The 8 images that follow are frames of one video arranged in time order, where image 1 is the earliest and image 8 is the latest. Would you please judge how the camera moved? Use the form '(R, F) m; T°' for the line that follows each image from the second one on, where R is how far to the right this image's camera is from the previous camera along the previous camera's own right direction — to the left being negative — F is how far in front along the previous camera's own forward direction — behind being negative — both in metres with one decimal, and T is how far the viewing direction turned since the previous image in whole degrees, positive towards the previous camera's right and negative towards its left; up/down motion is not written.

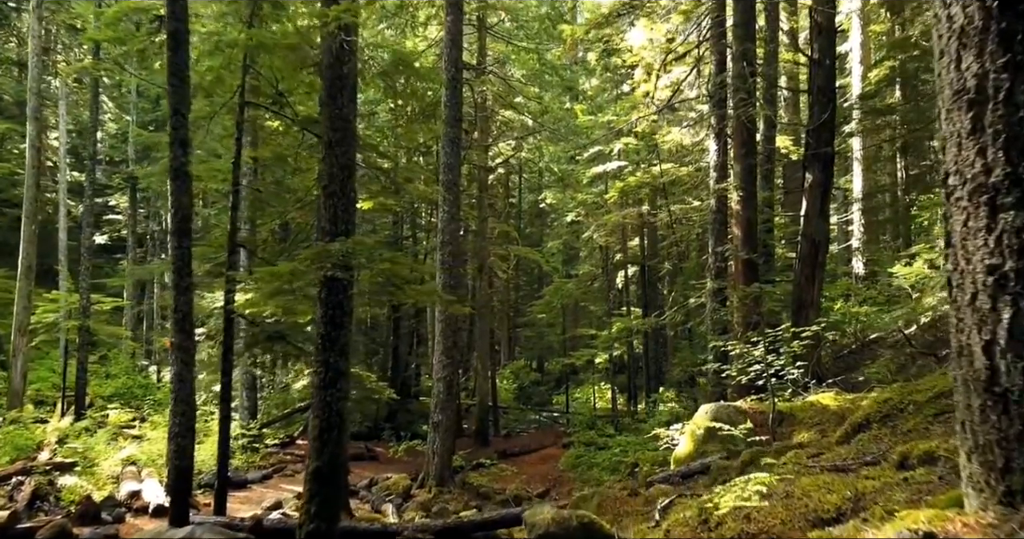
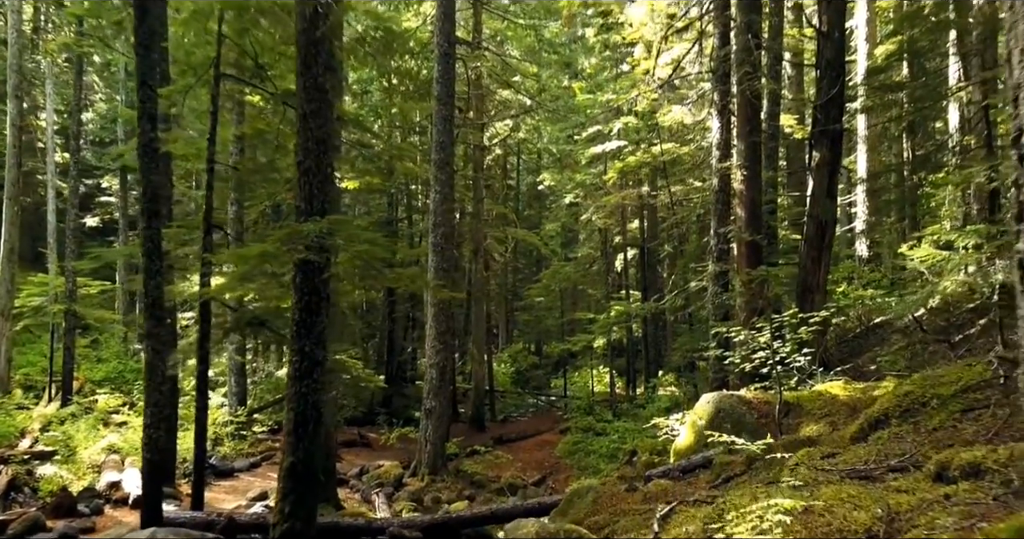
(+0.1, +0.5) m; 0°
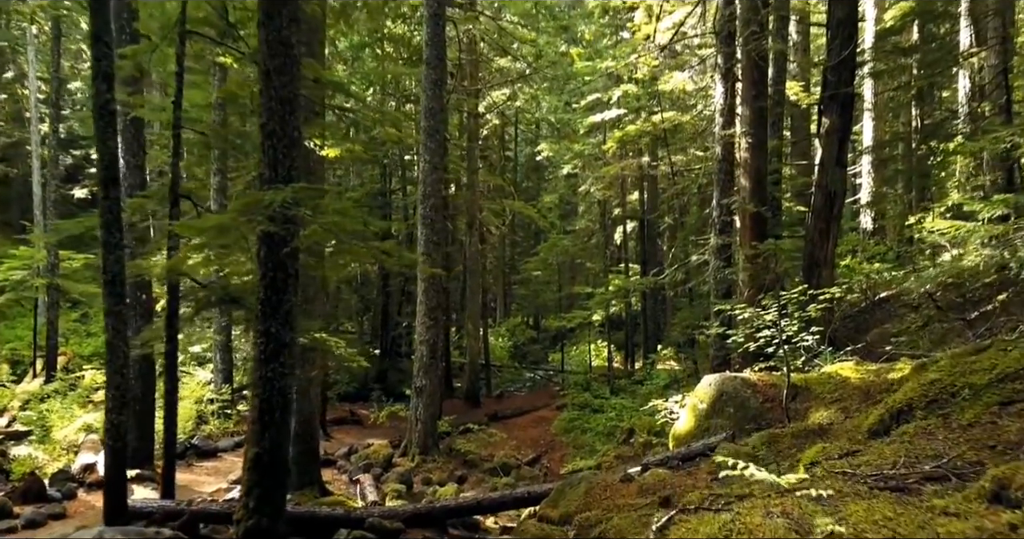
(+0.1, +0.6) m; 0°
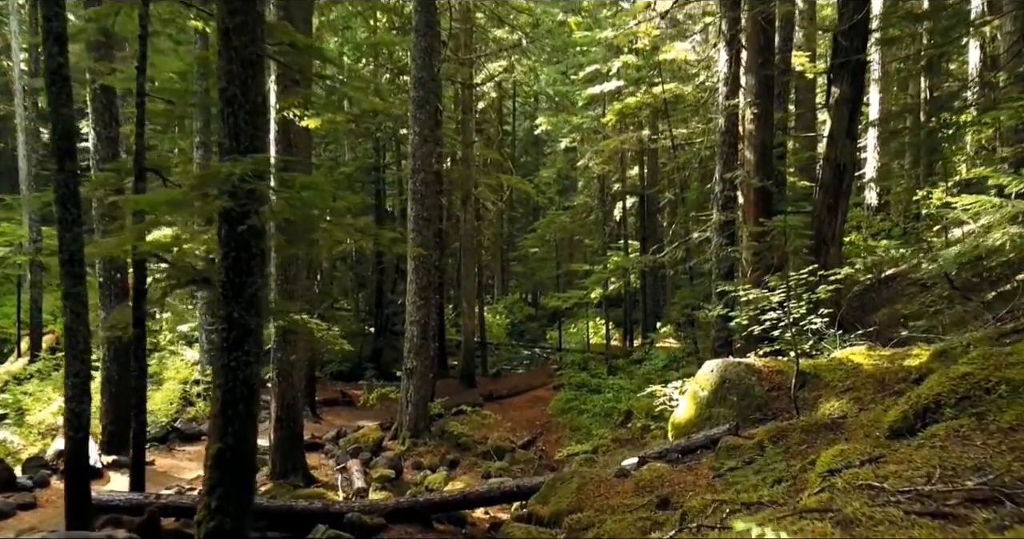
(+0.1, +0.5) m; 0°
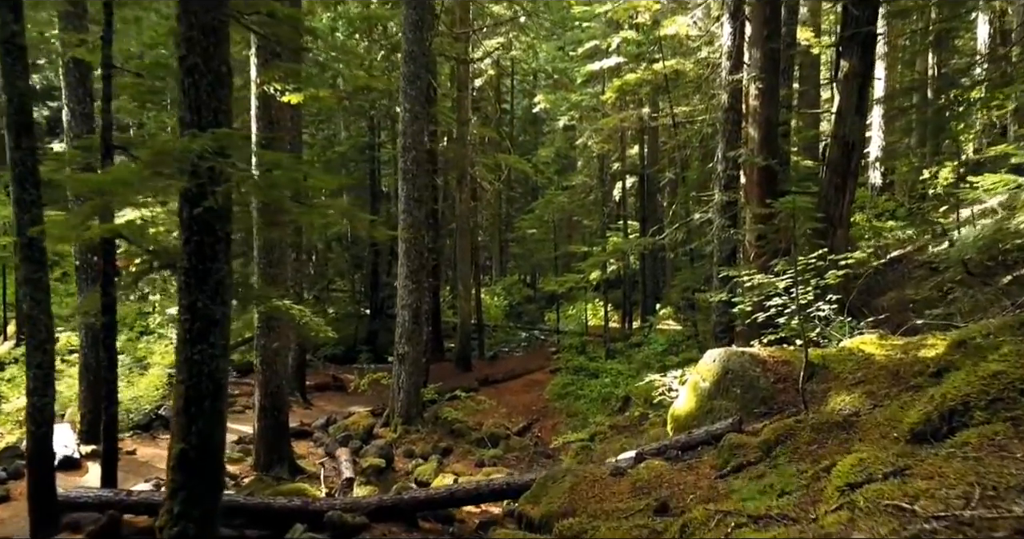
(+0.1, +0.4) m; 0°
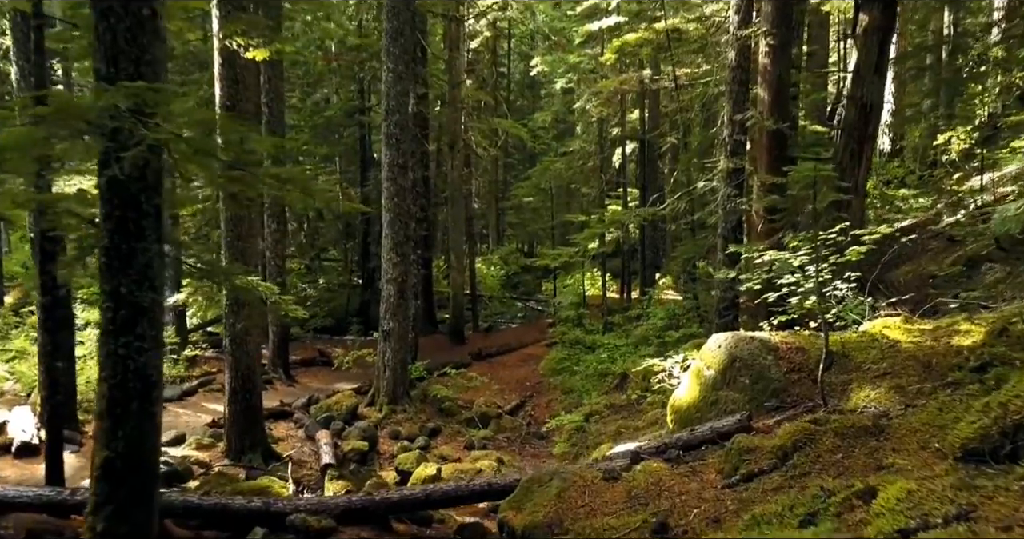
(+0.1, +0.7) m; 0°
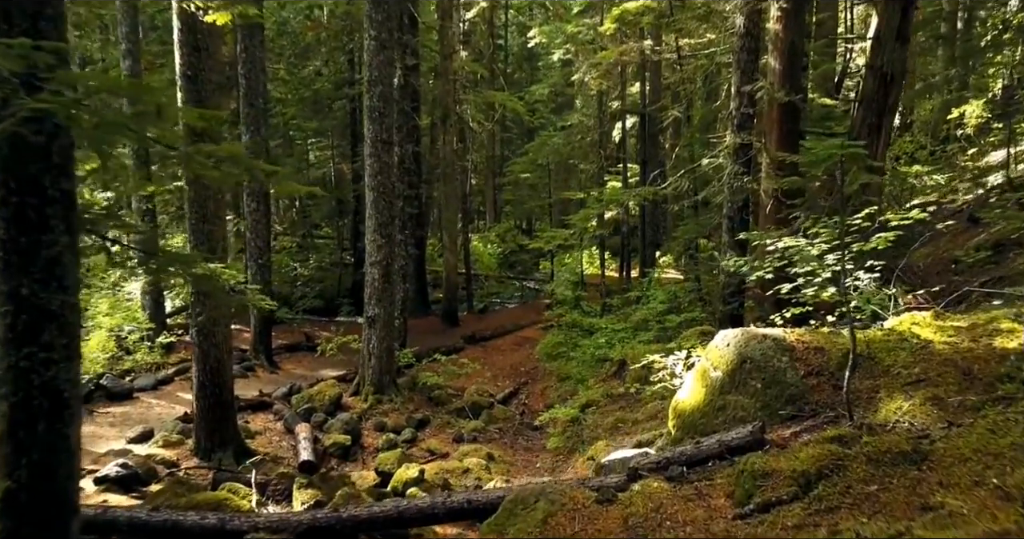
(+0.1, +0.7) m; 0°
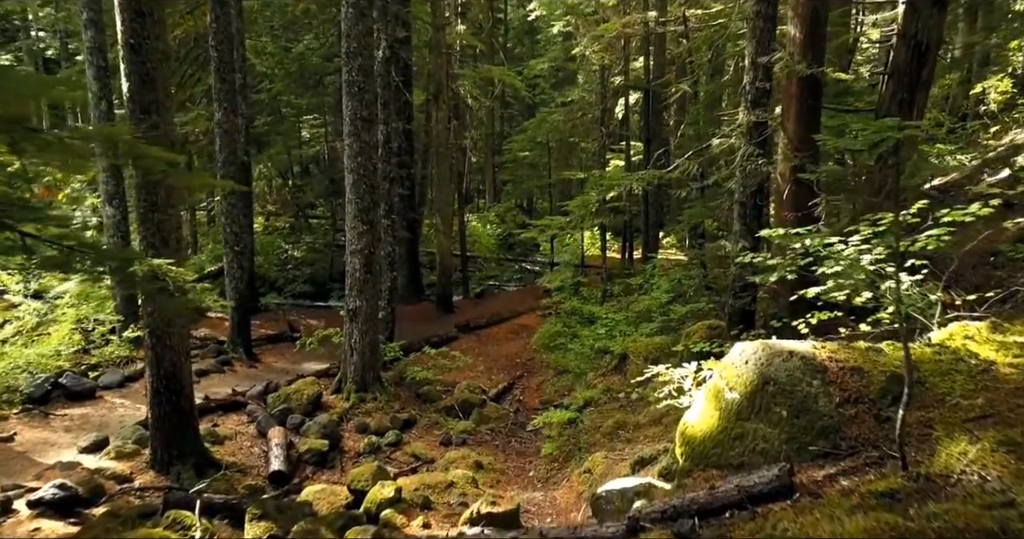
(+0.1, +0.8) m; 0°
